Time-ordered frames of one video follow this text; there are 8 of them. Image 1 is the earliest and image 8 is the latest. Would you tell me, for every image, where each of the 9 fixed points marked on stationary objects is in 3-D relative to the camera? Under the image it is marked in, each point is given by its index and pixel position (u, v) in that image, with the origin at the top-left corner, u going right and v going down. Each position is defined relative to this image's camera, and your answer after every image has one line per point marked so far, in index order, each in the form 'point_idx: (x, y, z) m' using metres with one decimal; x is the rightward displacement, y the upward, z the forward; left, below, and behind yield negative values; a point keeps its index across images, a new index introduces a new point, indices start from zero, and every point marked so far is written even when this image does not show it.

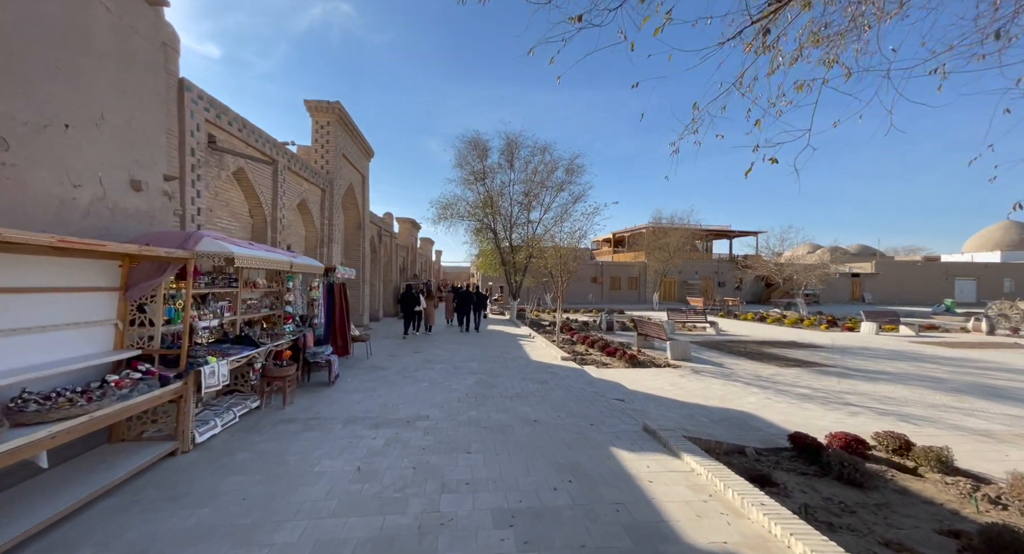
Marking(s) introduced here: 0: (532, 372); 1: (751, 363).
0: (+0.3, -1.5, +7.0) m
1: (+5.5, -2.0, +9.8) m
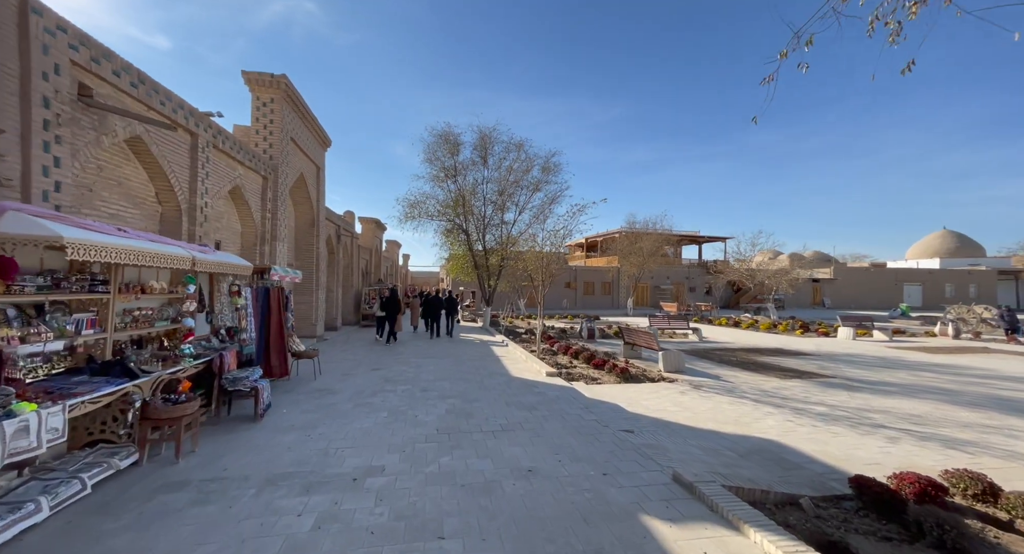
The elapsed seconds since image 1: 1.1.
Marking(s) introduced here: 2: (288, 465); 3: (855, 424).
0: (+0.1, -1.6, +5.8) m
1: (+5.0, -2.0, +9.0) m
2: (-1.8, -1.5, +3.4) m
3: (+4.9, -2.1, +6.0) m
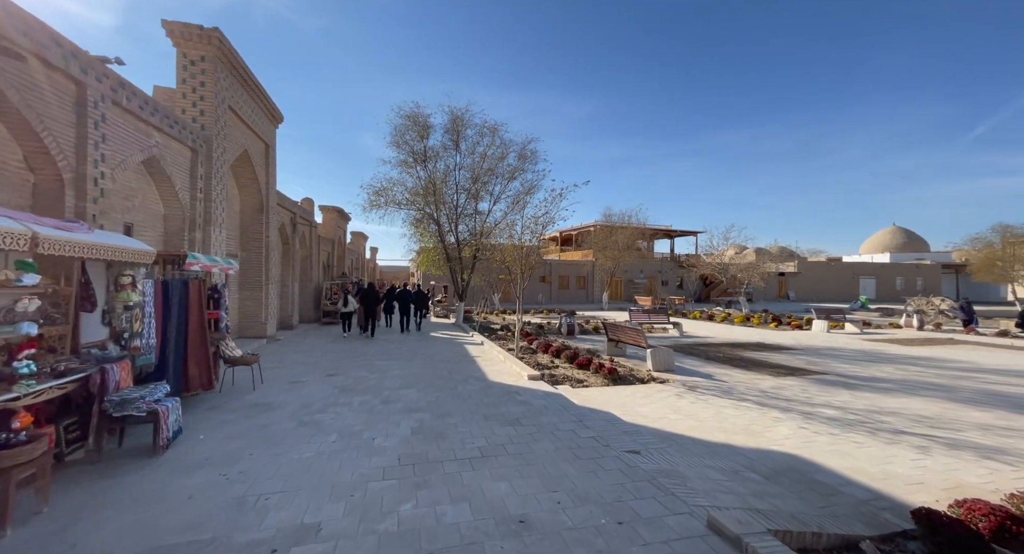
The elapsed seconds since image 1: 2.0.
0: (-0.2, -1.4, +4.9) m
1: (+4.6, -1.9, +8.4) m
2: (-1.9, -1.4, +2.4) m
3: (+4.6, -2.0, +5.5) m
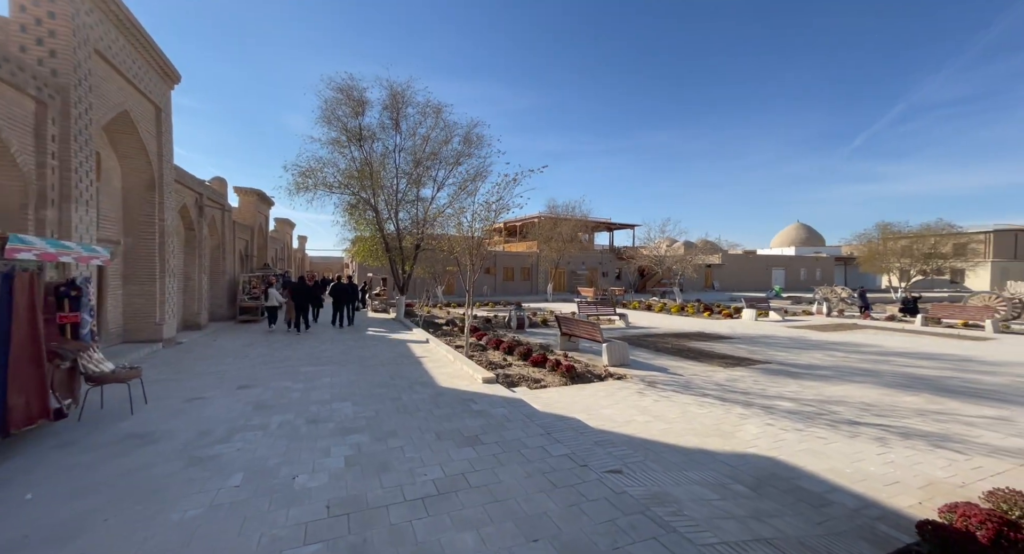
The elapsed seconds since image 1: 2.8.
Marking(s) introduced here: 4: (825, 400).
0: (-0.6, -1.4, +4.2) m
1: (+3.6, -1.7, +8.4) m
2: (-1.9, -1.4, +1.5) m
3: (+4.1, -1.9, +5.4) m
4: (+4.8, -1.9, +6.6) m
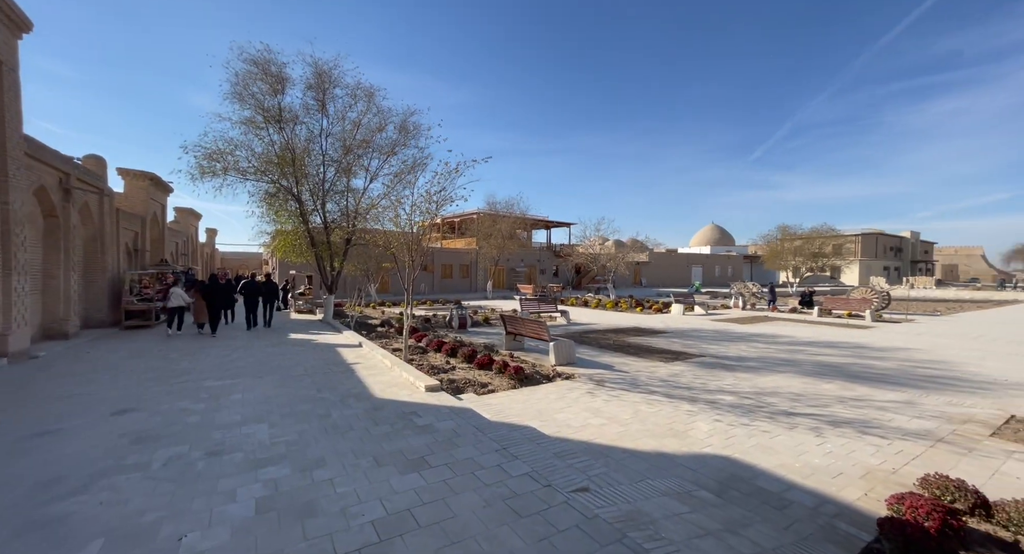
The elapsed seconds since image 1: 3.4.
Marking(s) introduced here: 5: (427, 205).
0: (-1.1, -1.3, +3.7) m
1: (+2.5, -1.6, +8.4) m
2: (-2.0, -1.4, +0.8) m
3: (+3.4, -1.8, +5.6) m
4: (+4.0, -1.8, +6.8) m
5: (-1.7, +1.4, +8.5) m
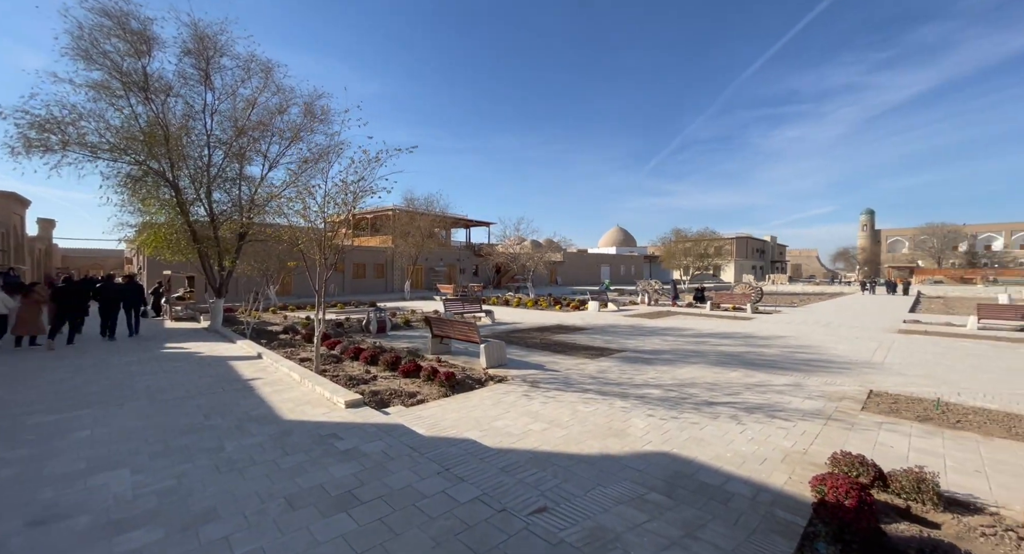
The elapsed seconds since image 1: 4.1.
0: (-1.5, -1.3, +3.1) m
1: (+1.0, -1.6, +8.4) m
2: (-1.8, -1.4, 0.0) m
3: (+2.5, -1.8, +5.8) m
4: (+2.8, -1.8, +7.1) m
5: (-3.1, +1.4, +7.6) m
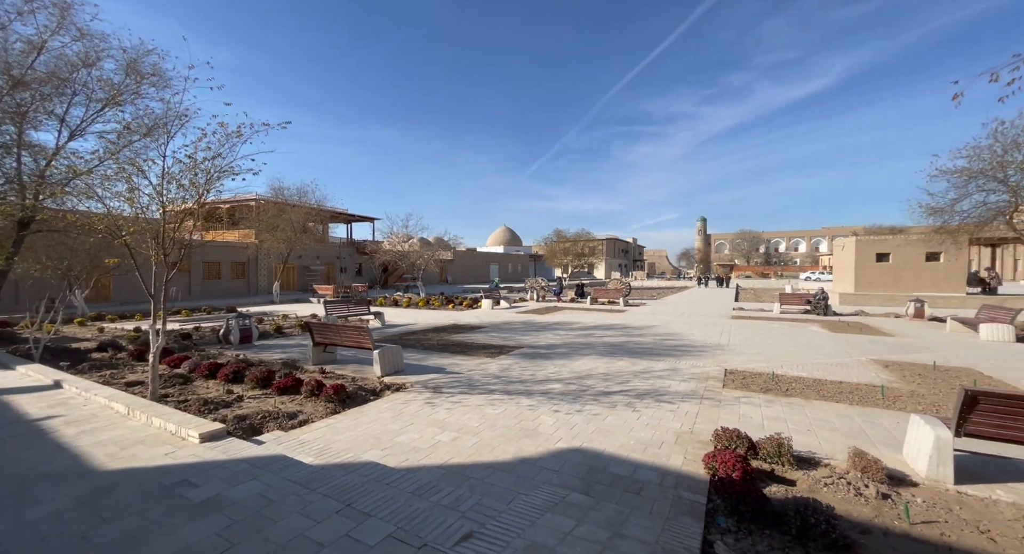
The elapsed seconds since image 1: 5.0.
0: (-2.0, -1.3, +2.3) m
1: (-0.9, -1.6, +8.1) m
2: (-1.5, -1.4, -0.7) m
3: (+1.2, -1.7, +6.0) m
4: (+1.1, -1.7, +7.3) m
5: (-4.8, +1.4, +6.3) m
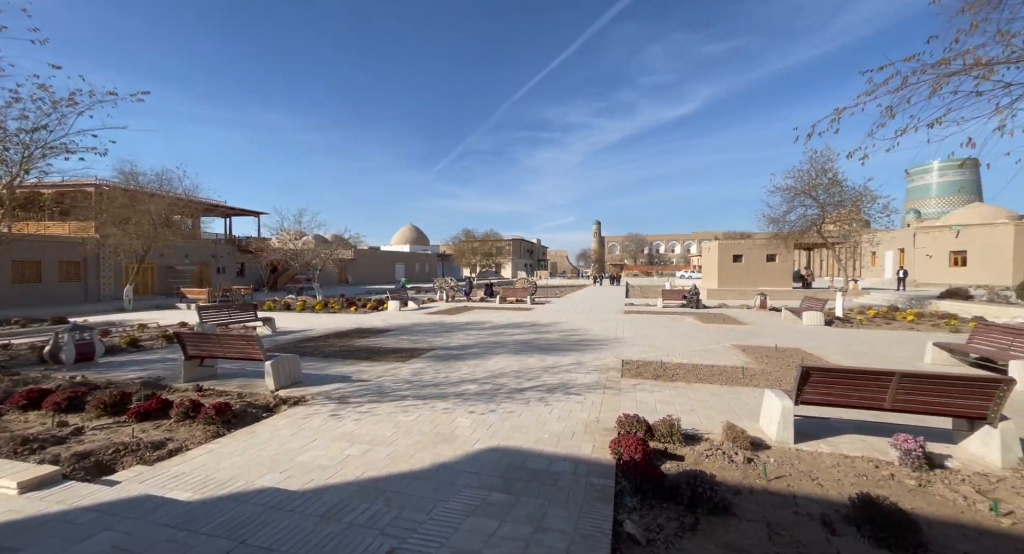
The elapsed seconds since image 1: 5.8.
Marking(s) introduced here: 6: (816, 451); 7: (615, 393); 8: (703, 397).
0: (-2.3, -1.4, +1.8) m
1: (-2.5, -1.6, +7.7) m
2: (-1.2, -1.4, -1.0) m
3: (0.0, -1.7, +6.1) m
4: (-0.4, -1.7, +7.4) m
5: (-5.9, +1.3, +5.1) m
6: (+3.3, -1.9, +4.6) m
7: (+1.8, -2.1, +7.6) m
8: (+3.4, -2.1, +7.6) m
